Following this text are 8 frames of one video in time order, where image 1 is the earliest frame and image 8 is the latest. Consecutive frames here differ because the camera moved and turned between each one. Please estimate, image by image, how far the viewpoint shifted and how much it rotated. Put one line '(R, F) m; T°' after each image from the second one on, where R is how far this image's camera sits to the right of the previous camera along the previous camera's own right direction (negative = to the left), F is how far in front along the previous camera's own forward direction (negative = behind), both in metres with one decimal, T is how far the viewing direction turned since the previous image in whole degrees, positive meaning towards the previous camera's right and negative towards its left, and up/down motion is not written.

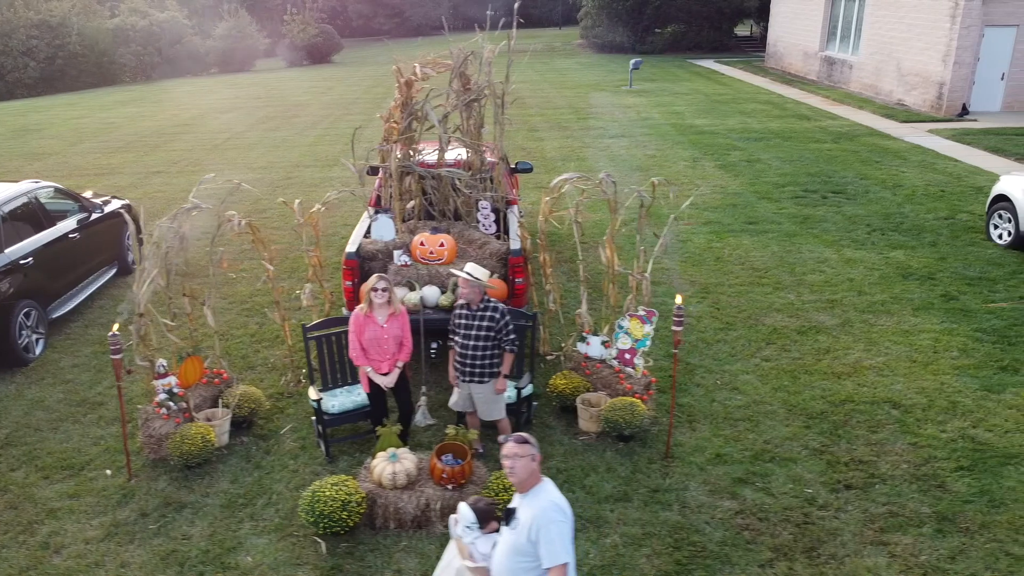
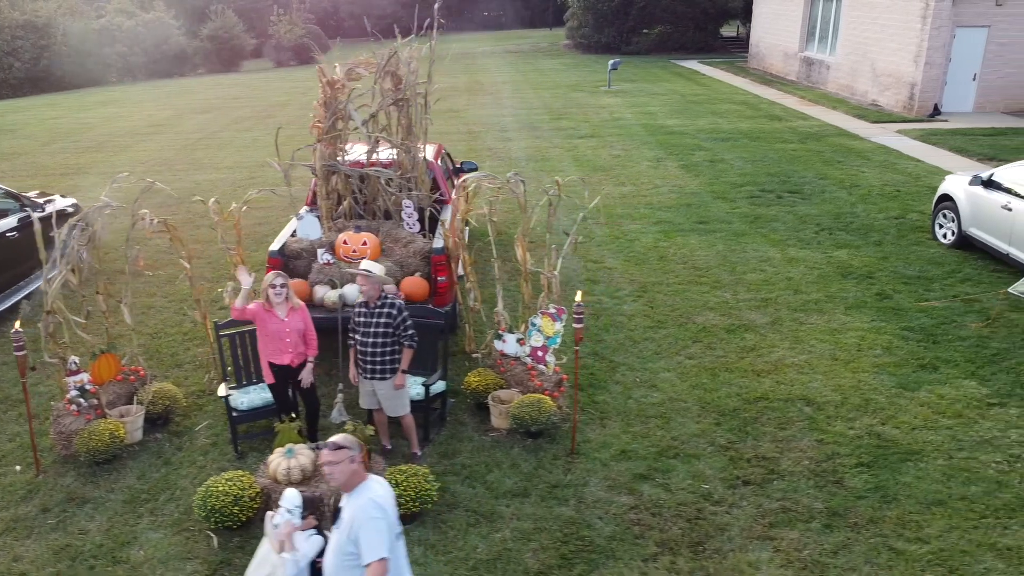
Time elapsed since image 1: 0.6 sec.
(+0.7, -0.1) m; 0°
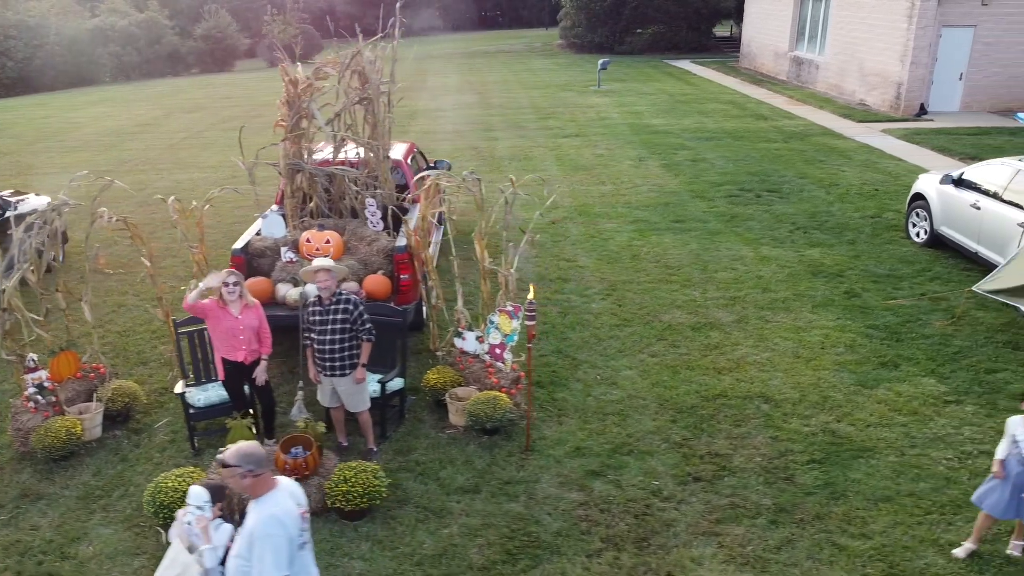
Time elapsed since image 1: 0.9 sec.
(+0.3, 0.0) m; 0°
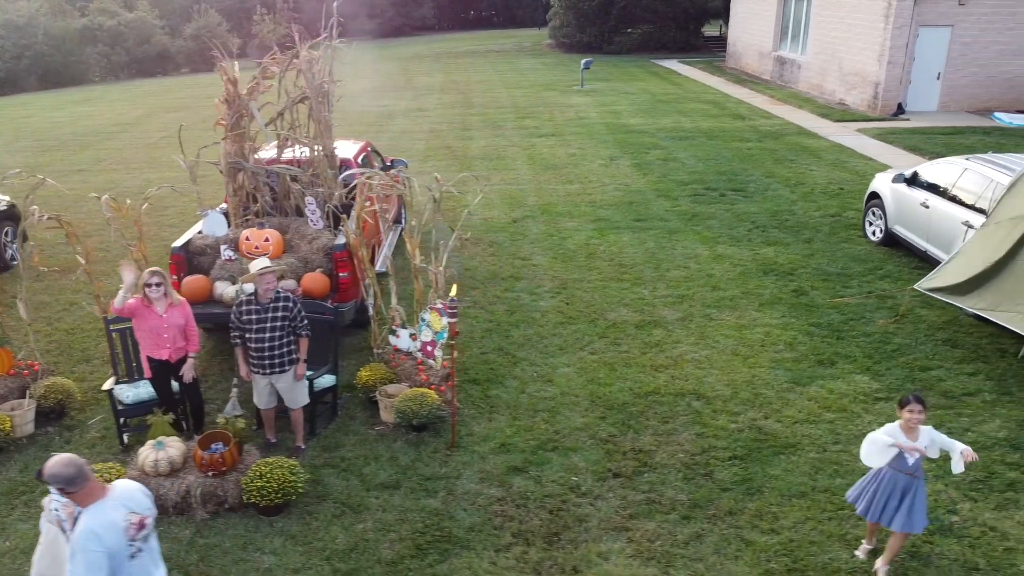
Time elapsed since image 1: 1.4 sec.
(+0.5, 0.0) m; 0°
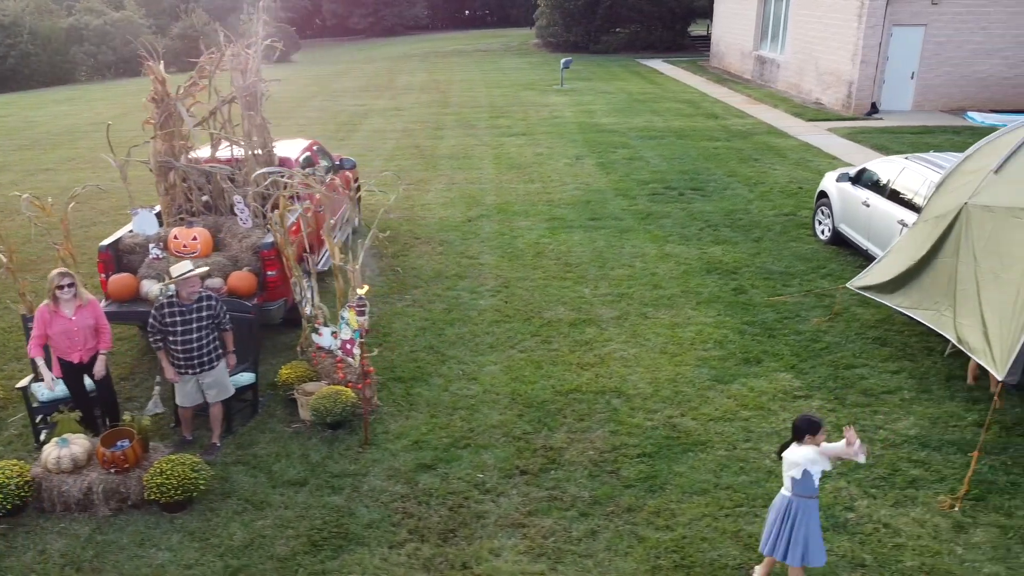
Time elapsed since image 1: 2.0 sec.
(+0.6, 0.0) m; 0°
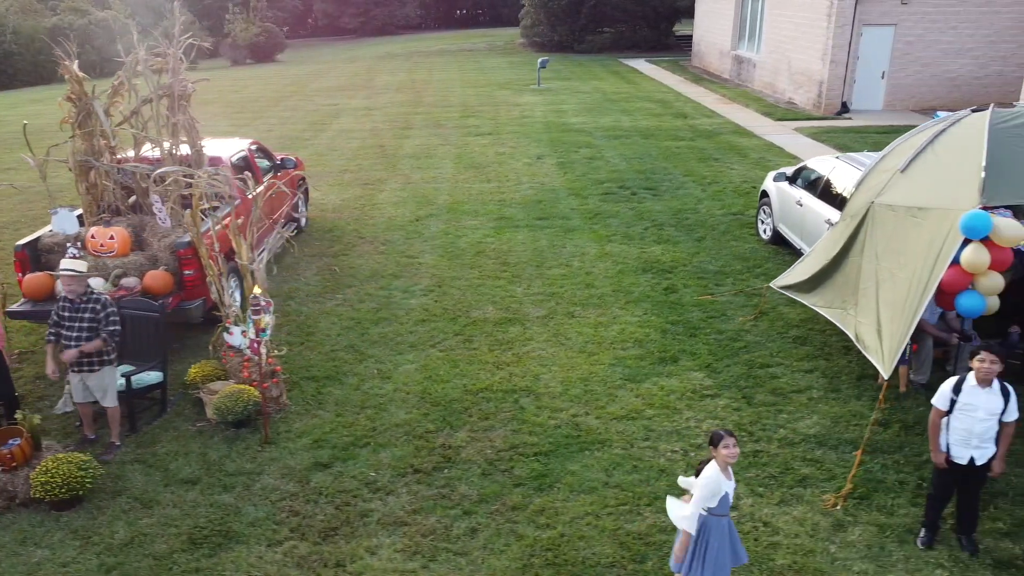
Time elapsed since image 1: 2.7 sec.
(+0.7, 0.0) m; 0°
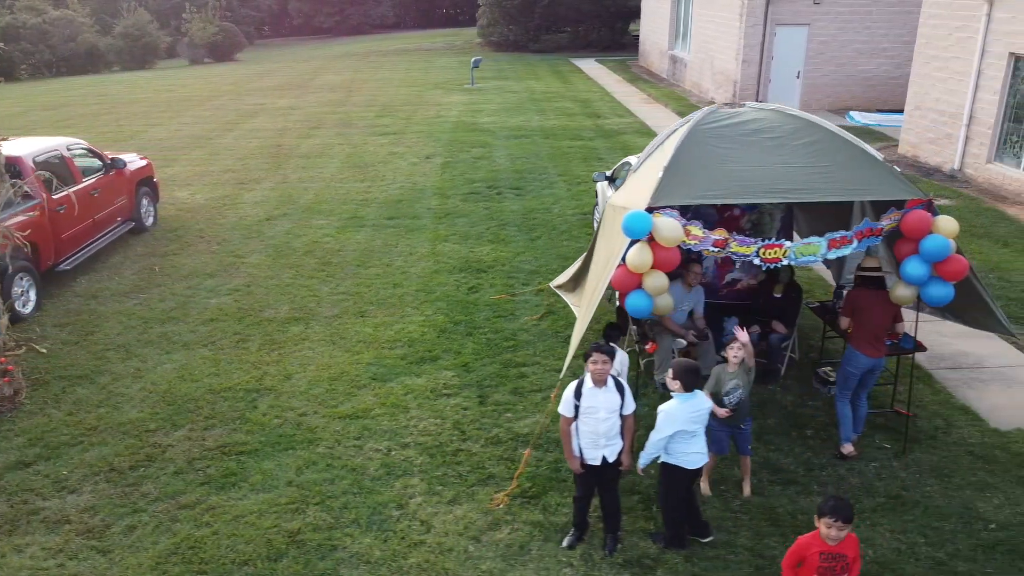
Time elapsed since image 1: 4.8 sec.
(+2.1, 0.0) m; 0°
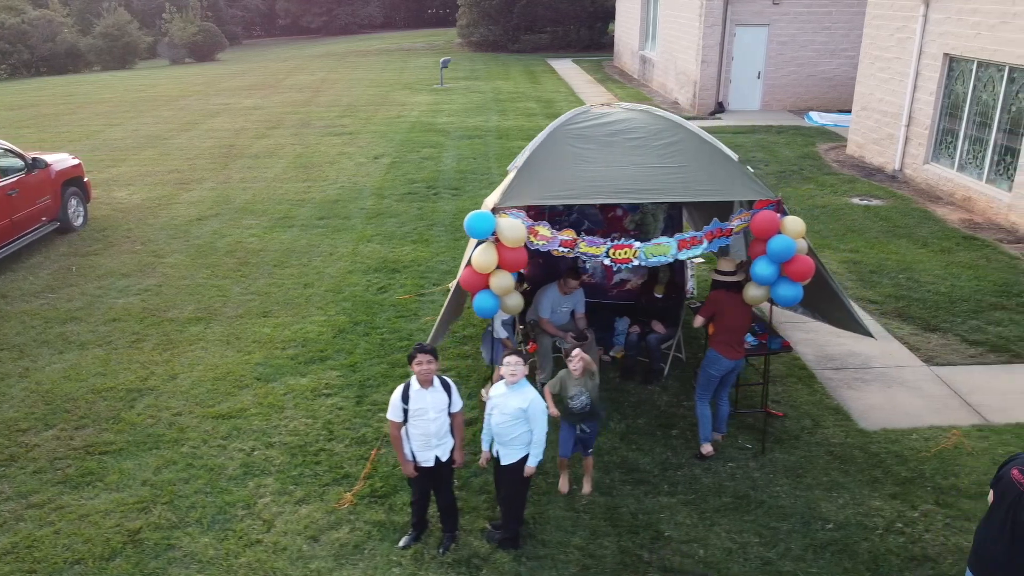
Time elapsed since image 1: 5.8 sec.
(+1.0, 0.0) m; 0°
